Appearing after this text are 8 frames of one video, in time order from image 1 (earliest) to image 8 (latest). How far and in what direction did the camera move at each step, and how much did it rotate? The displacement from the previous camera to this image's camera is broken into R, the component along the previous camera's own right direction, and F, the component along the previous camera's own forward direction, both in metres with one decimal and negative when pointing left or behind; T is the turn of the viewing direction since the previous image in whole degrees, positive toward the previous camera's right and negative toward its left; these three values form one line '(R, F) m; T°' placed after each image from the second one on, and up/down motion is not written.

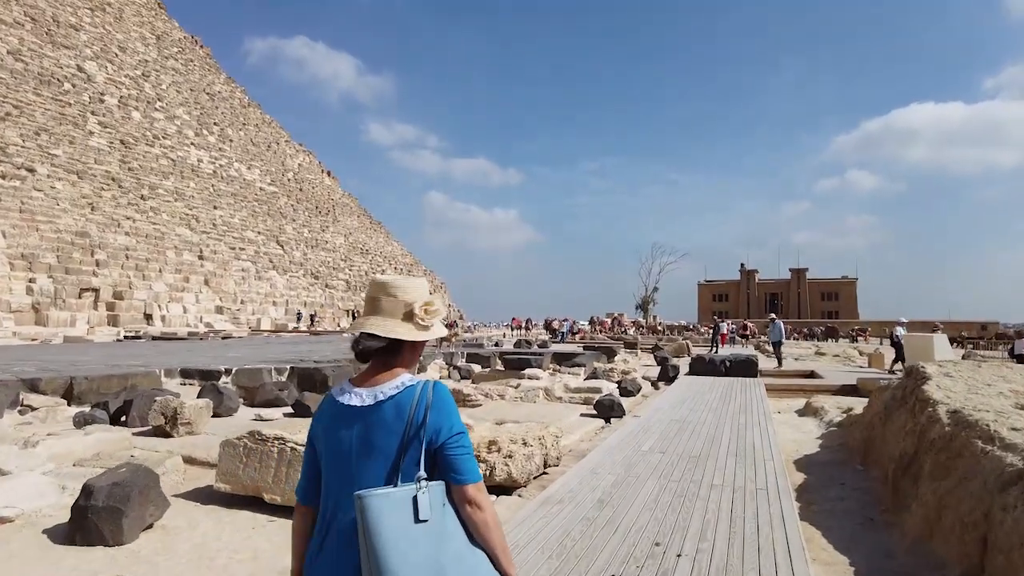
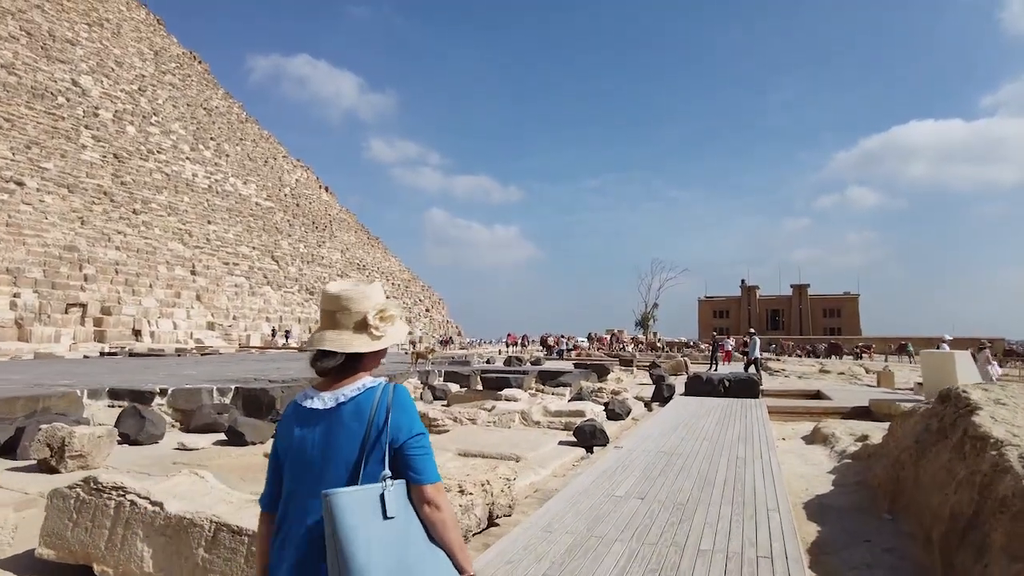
(+0.3, +0.7) m; 0°
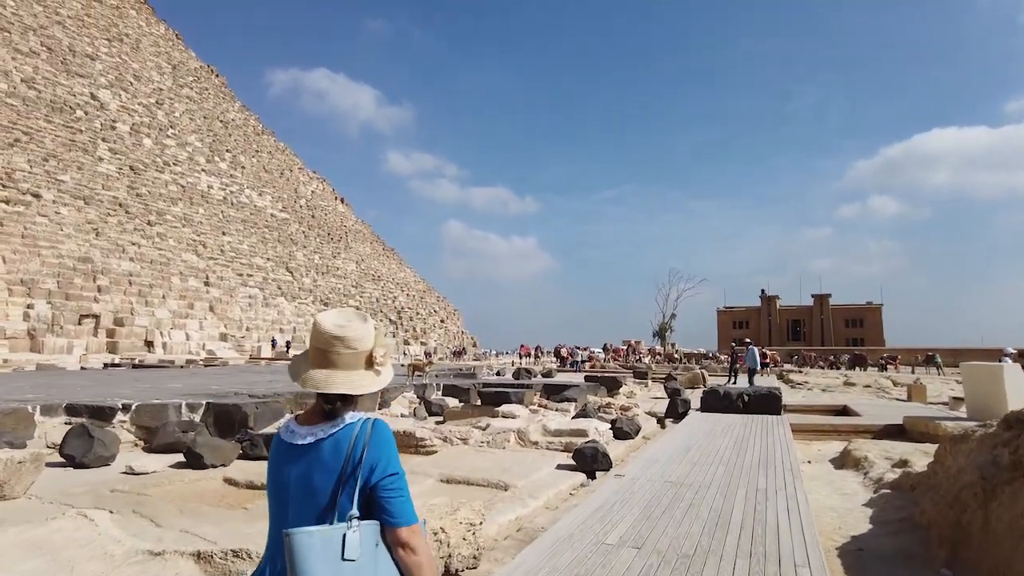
(+0.2, +0.5) m; -2°
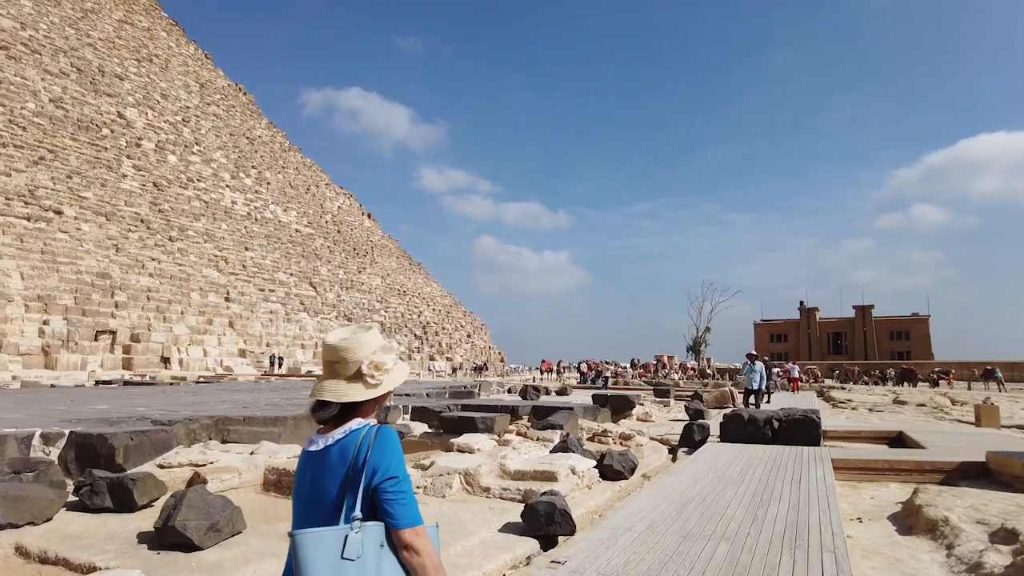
(+0.6, +1.3) m; -3°
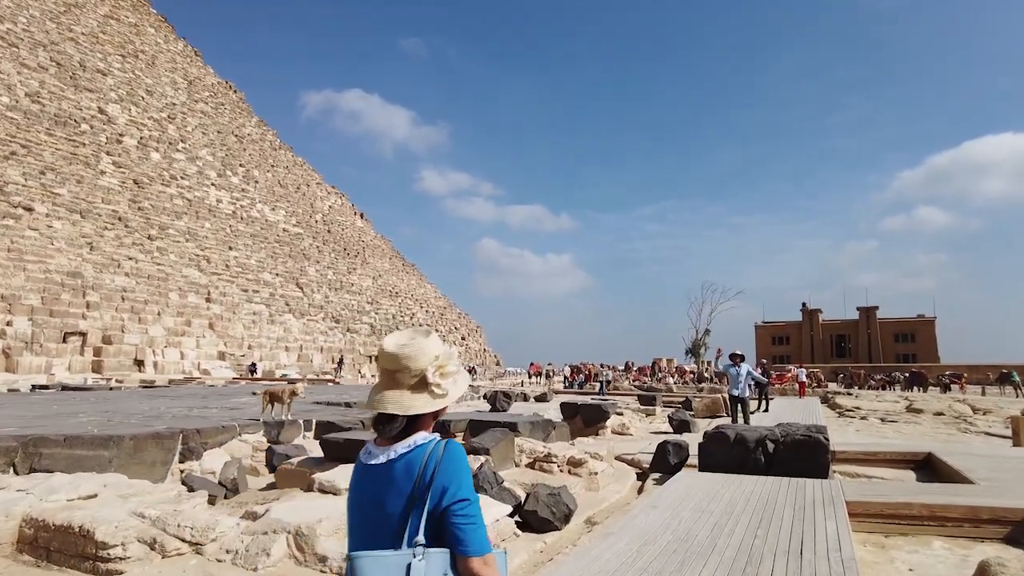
(+0.6, +1.4) m; 0°
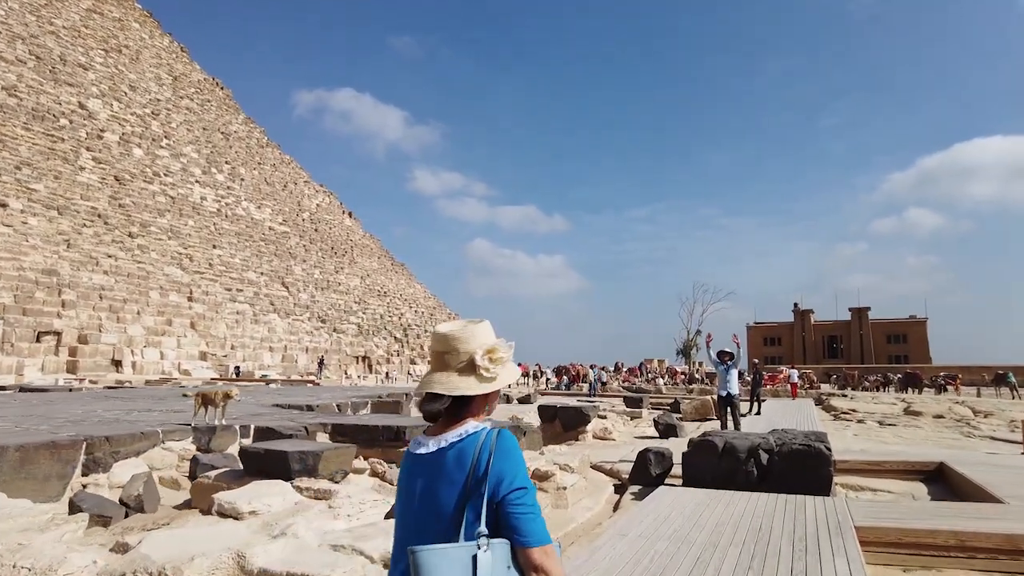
(+0.2, +0.6) m; +1°
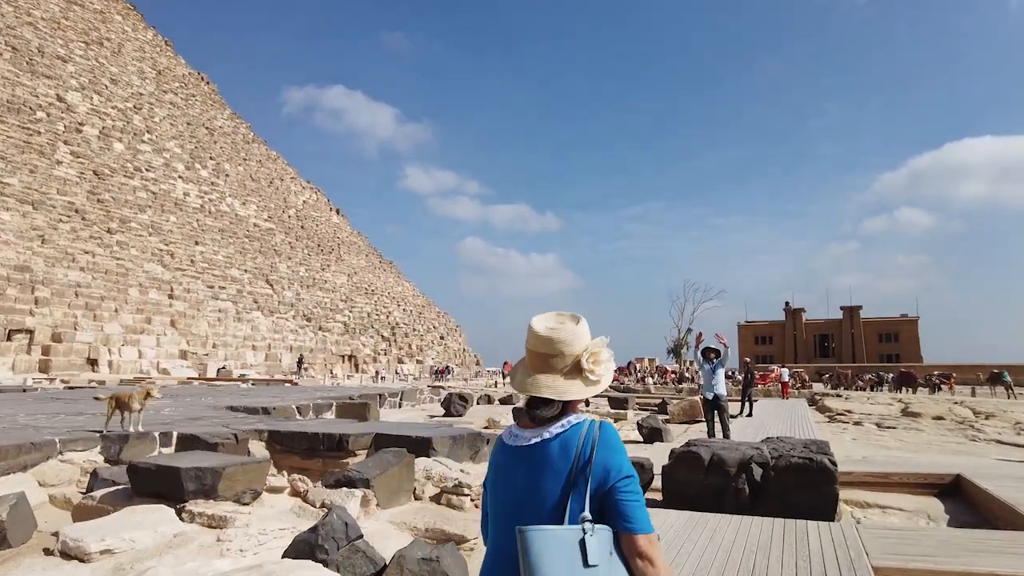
(+0.2, +0.6) m; +1°
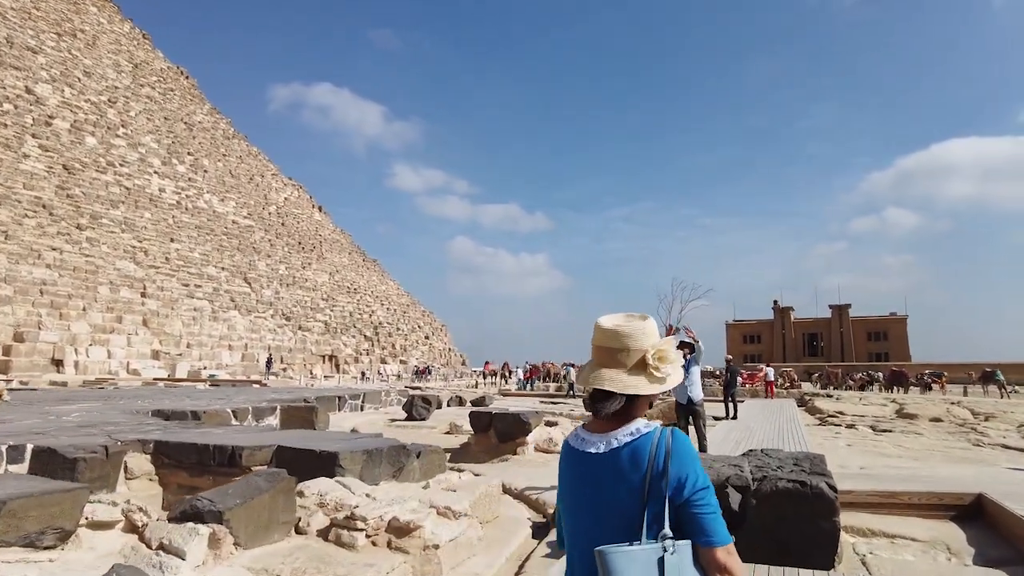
(+0.3, +0.8) m; +1°
